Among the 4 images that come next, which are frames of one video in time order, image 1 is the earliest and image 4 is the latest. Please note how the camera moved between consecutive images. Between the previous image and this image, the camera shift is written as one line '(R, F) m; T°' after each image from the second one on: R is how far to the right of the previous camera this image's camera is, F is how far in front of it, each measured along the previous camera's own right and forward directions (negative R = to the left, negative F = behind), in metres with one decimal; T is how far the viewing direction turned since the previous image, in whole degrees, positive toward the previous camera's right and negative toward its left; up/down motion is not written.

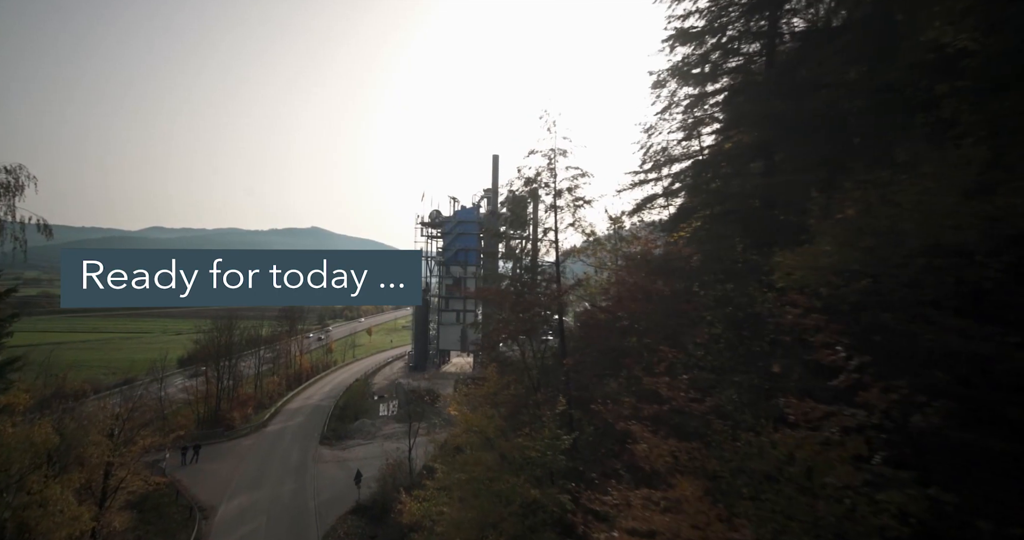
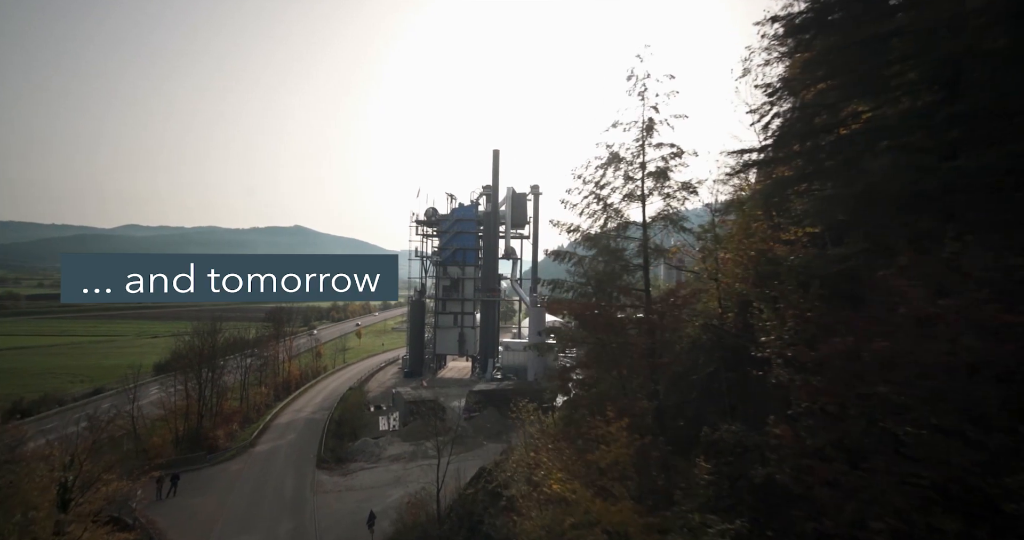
(-1.6, +2.8) m; +2°
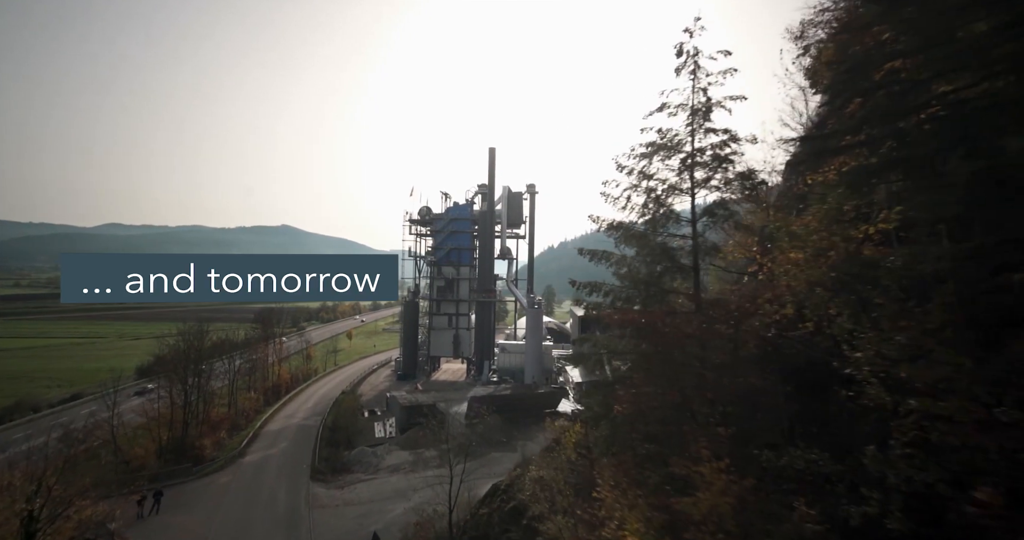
(-0.7, +1.2) m; +1°
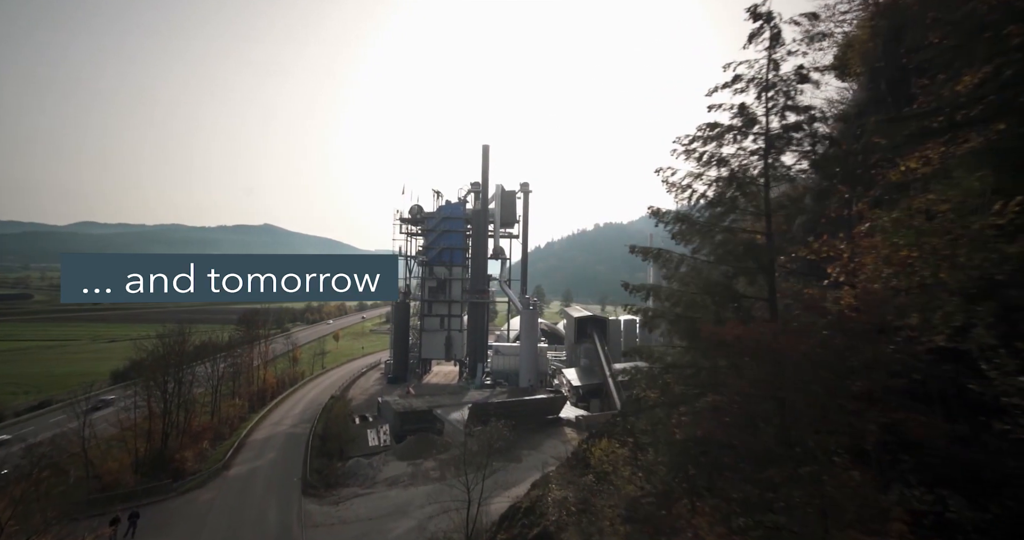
(-0.8, +1.3) m; +2°
